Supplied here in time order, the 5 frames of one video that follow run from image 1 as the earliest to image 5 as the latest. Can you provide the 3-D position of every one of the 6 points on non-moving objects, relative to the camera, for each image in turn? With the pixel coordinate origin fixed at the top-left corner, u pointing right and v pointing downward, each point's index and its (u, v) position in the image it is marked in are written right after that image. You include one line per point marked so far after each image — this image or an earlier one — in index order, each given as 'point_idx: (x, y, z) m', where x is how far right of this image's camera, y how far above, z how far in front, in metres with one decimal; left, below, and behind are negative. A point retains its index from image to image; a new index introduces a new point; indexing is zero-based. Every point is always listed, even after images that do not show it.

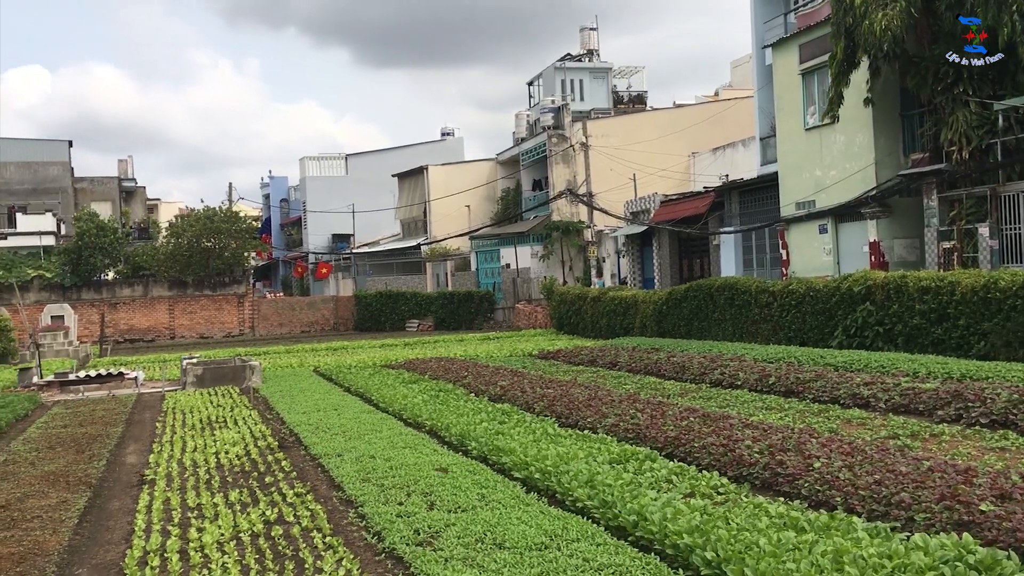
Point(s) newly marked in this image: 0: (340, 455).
0: (-1.6, -1.6, +9.0) m
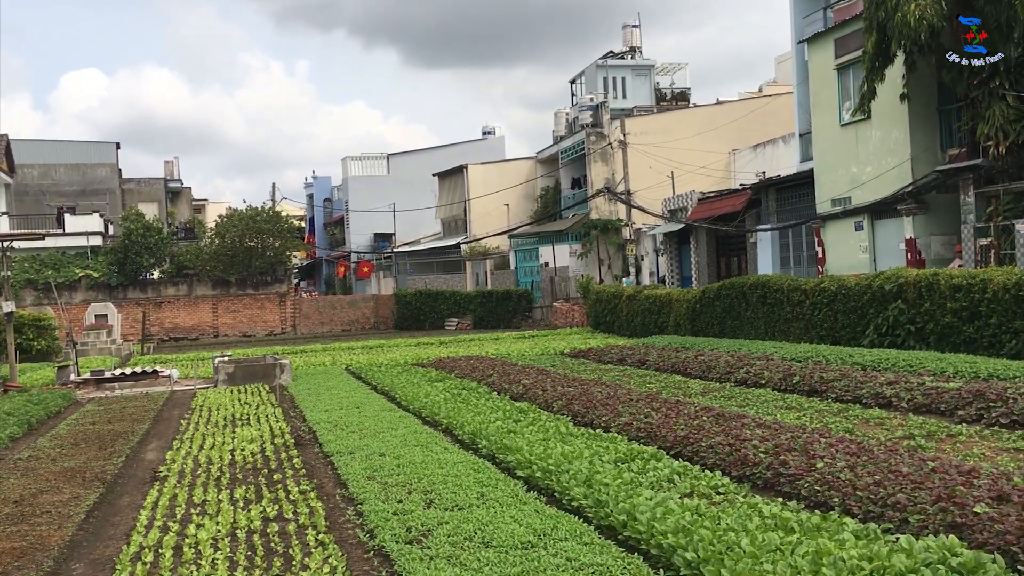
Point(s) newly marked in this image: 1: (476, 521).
0: (-1.5, -1.5, +9.1) m
1: (-0.2, -1.5, +6.2) m
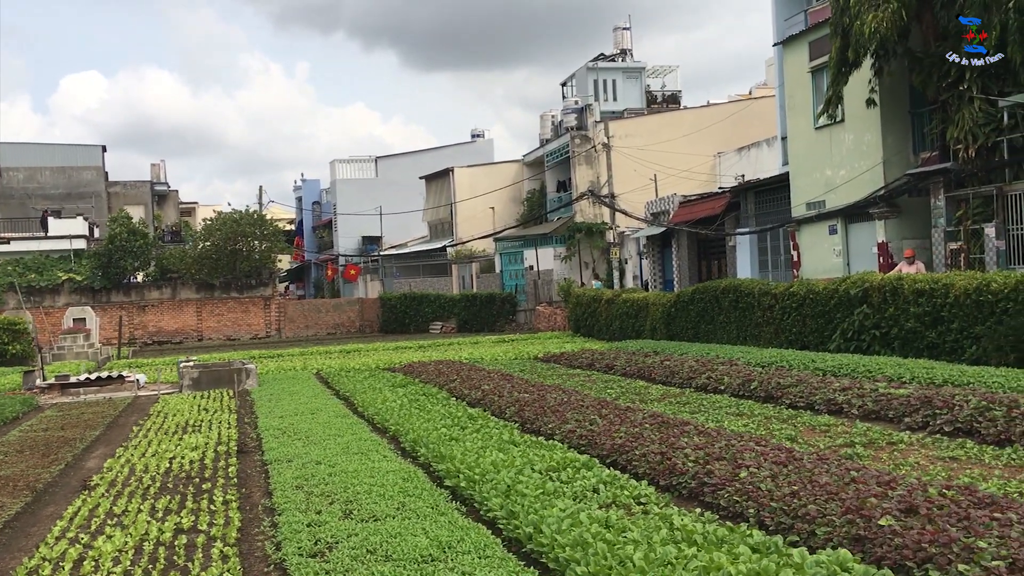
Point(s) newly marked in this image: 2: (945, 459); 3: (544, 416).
0: (-2.1, -1.6, +9.0) m
1: (-0.8, -1.5, +6.1) m
2: (+3.4, -1.4, +7.8) m
3: (+0.3, -1.4, +10.8) m
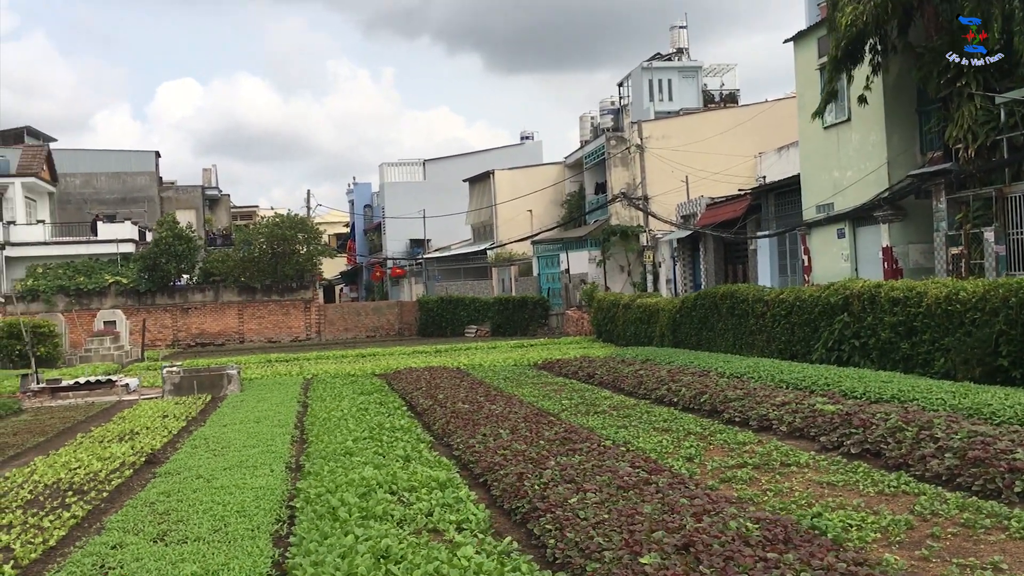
0: (-3.1, -1.7, +9.0) m
1: (-2.1, -1.6, +5.9) m
2: (+2.3, -1.5, +7.3) m
3: (-0.5, -1.5, +10.5) m
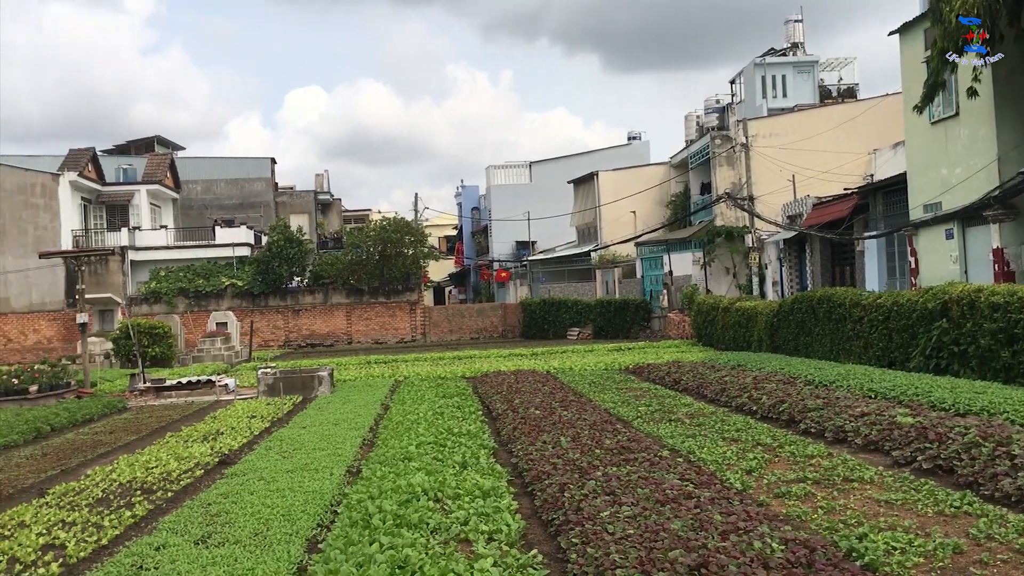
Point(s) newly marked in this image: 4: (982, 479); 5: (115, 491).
0: (-2.6, -1.8, +9.2) m
1: (-1.9, -1.7, +6.0) m
2: (+2.6, -1.5, +6.9) m
3: (+0.2, -1.6, +10.5) m
4: (+3.5, -1.4, +7.2) m
5: (-3.6, -1.8, +8.9) m
